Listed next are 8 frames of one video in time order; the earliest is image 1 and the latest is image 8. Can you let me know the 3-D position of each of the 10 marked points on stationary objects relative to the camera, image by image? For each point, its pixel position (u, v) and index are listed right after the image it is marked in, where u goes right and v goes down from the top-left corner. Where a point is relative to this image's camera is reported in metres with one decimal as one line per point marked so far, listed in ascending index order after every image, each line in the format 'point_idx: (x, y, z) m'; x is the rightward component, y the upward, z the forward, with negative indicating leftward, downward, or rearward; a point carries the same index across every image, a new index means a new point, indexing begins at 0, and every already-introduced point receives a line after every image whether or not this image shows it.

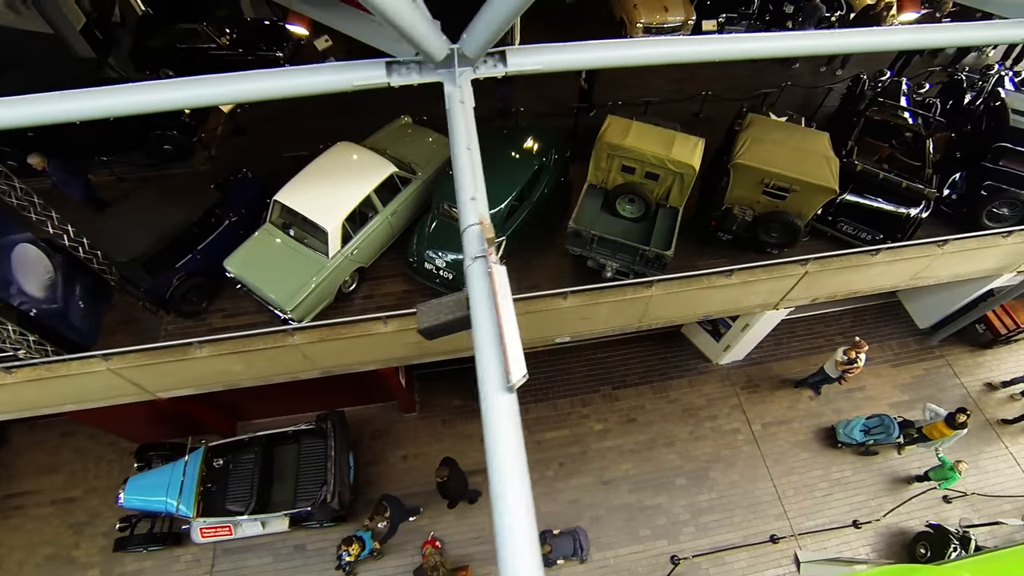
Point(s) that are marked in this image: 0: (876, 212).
0: (+6.5, +1.3, +8.9) m
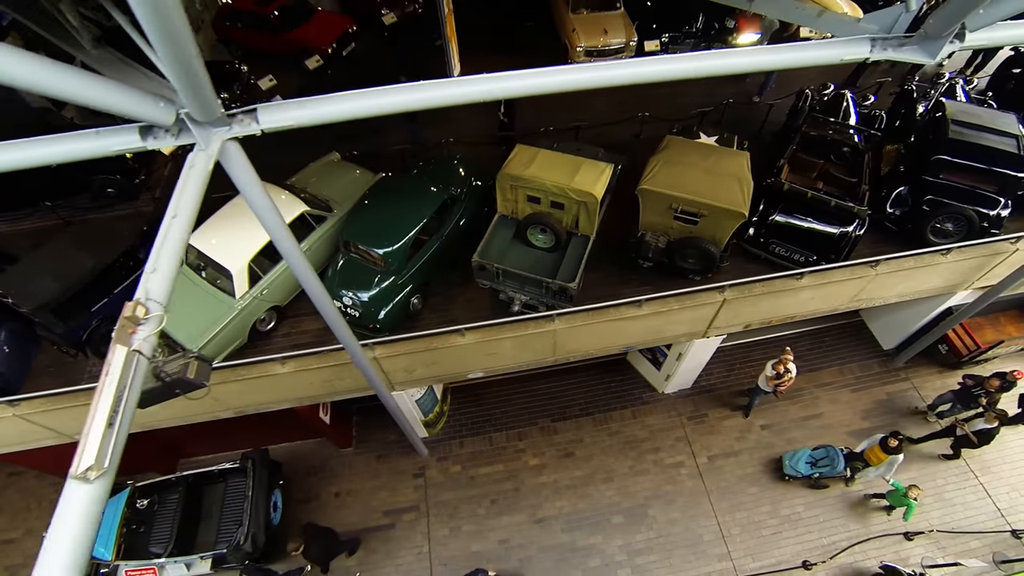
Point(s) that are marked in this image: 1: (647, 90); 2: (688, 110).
0: (+5.0, +0.9, +8.5) m
1: (+3.1, +4.3, +11.3) m
2: (+3.7, +3.8, +10.8) m
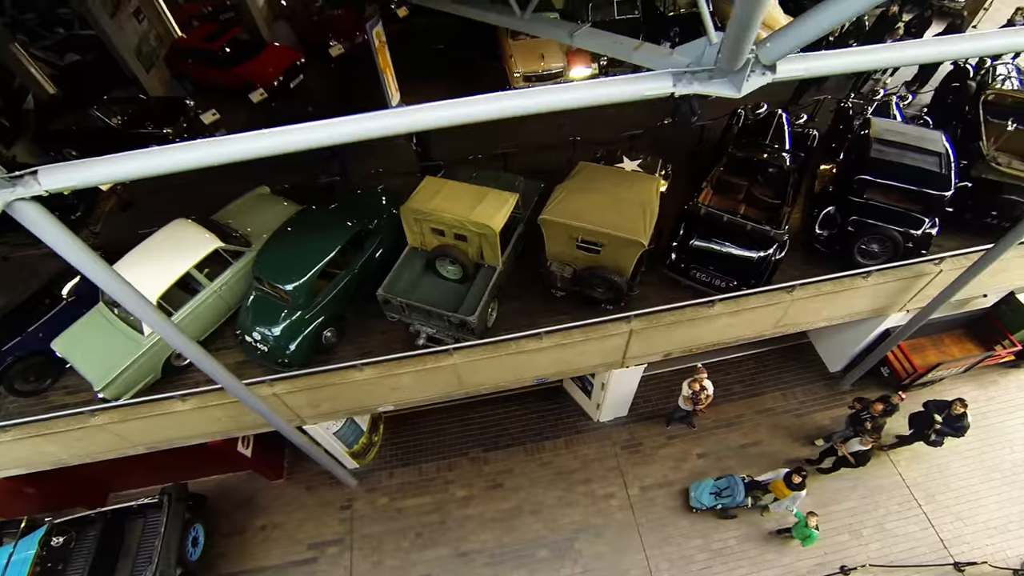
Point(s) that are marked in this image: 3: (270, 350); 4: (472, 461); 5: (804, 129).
0: (+3.5, +0.5, +8.3) m
1: (+1.6, +3.8, +11.2) m
2: (+2.3, +3.3, +10.7) m
3: (-3.9, -1.0, +8.1) m
4: (-0.8, -3.4, +10.0) m
5: (+6.0, +3.3, +10.3) m
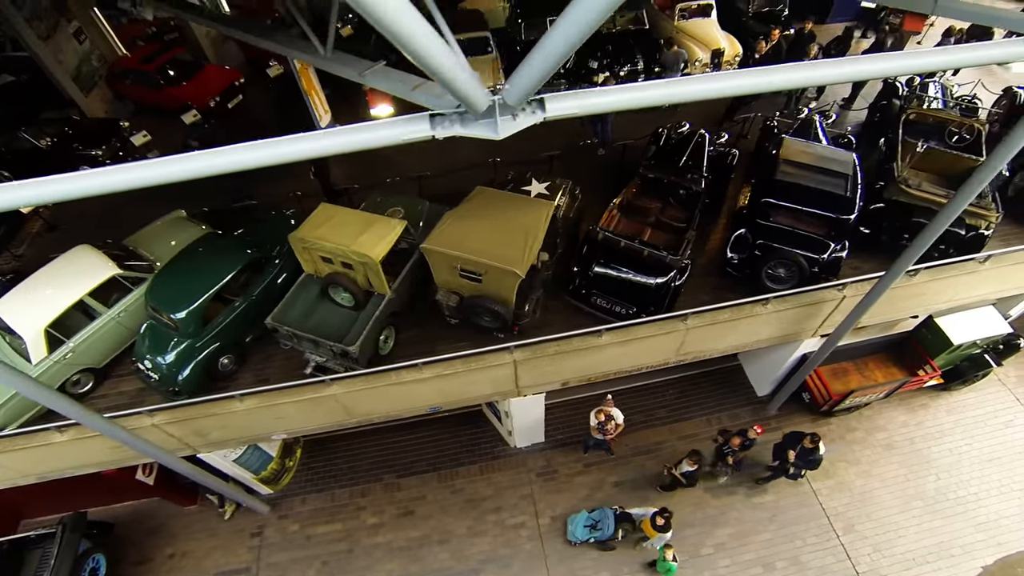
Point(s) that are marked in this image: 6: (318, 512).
0: (+1.8, +0.1, +8.2) m
1: (-0.1, +3.3, +11.1) m
2: (+0.6, +2.8, +10.6) m
3: (-5.6, -1.4, +8.0) m
4: (-2.5, -3.9, +9.8) m
5: (+4.3, +2.9, +10.2) m
6: (-3.7, -4.3, +9.6) m
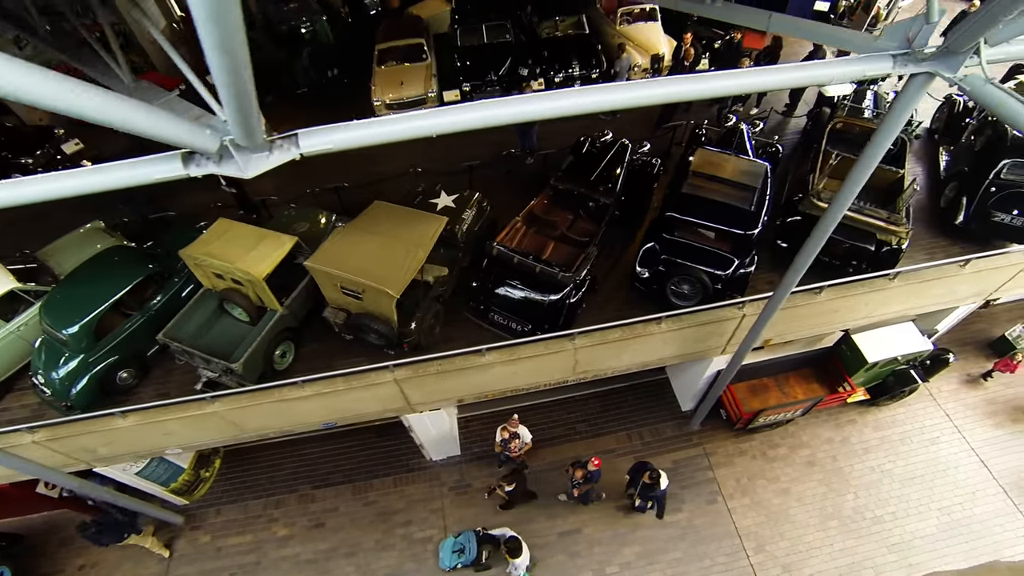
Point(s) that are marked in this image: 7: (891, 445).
0: (+0.1, -0.2, +8.0) m
1: (-1.7, +3.1, +11.0) m
2: (-1.1, +2.6, +10.4) m
3: (-7.3, -1.7, +8.0) m
4: (-4.2, -4.1, +9.8) m
5: (+2.6, +2.6, +9.9) m
6: (-5.4, -4.5, +9.6) m
7: (+7.4, -3.1, +9.9) m
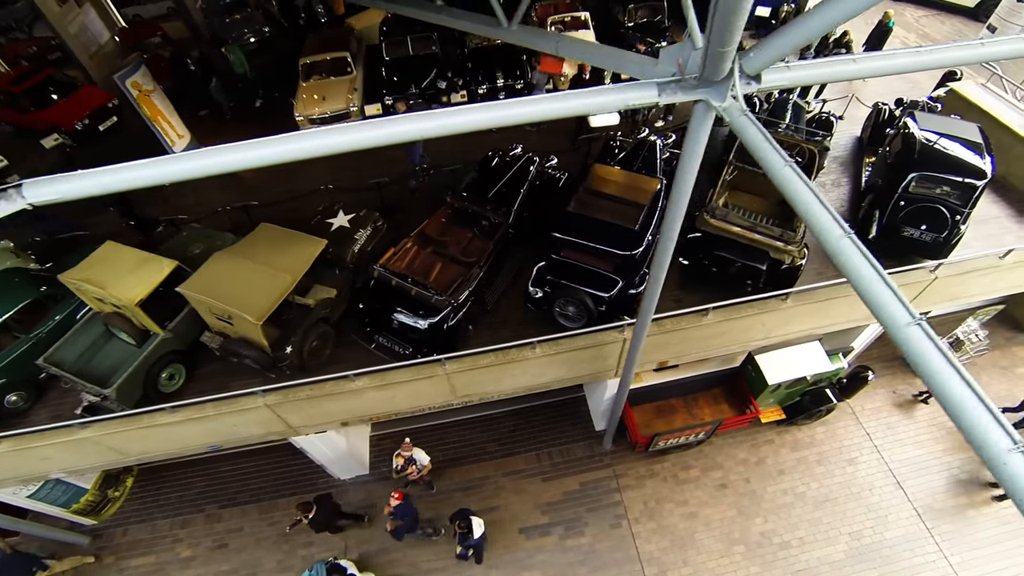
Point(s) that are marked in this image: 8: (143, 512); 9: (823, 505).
0: (-1.8, -0.6, +7.9) m
1: (-3.5, +2.7, +10.9) m
2: (-2.9, +2.2, +10.3) m
3: (-9.2, -2.1, +8.0) m
4: (-5.9, -4.5, +9.8) m
5: (+0.8, +2.3, +9.8) m
6: (-7.2, -4.9, +9.6) m
7: (+5.7, -3.4, +9.6) m
8: (-7.3, -4.4, +9.9) m
9: (+5.7, -4.0, +9.2) m
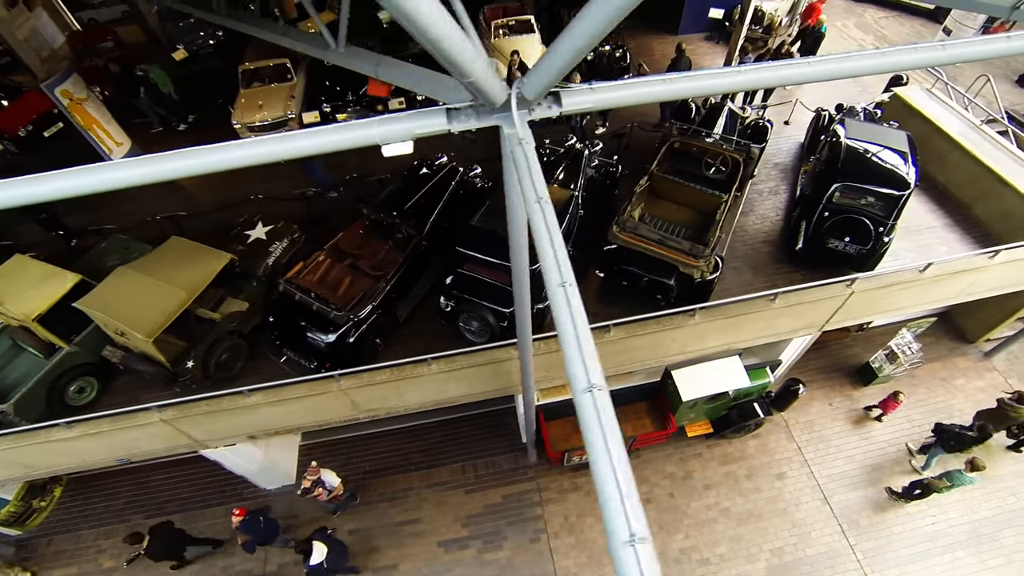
0: (-3.2, -0.8, +7.8) m
1: (-5.0, +2.5, +10.8) m
2: (-4.3, +2.0, +10.2) m
3: (-10.6, -2.3, +8.0) m
4: (-7.4, -4.7, +9.8) m
5: (-0.6, +2.1, +9.6) m
6: (-8.6, -5.1, +9.6) m
7: (+4.2, -3.6, +9.5) m
8: (-8.7, -4.6, +10.0) m
9: (+4.2, -4.2, +9.1) m
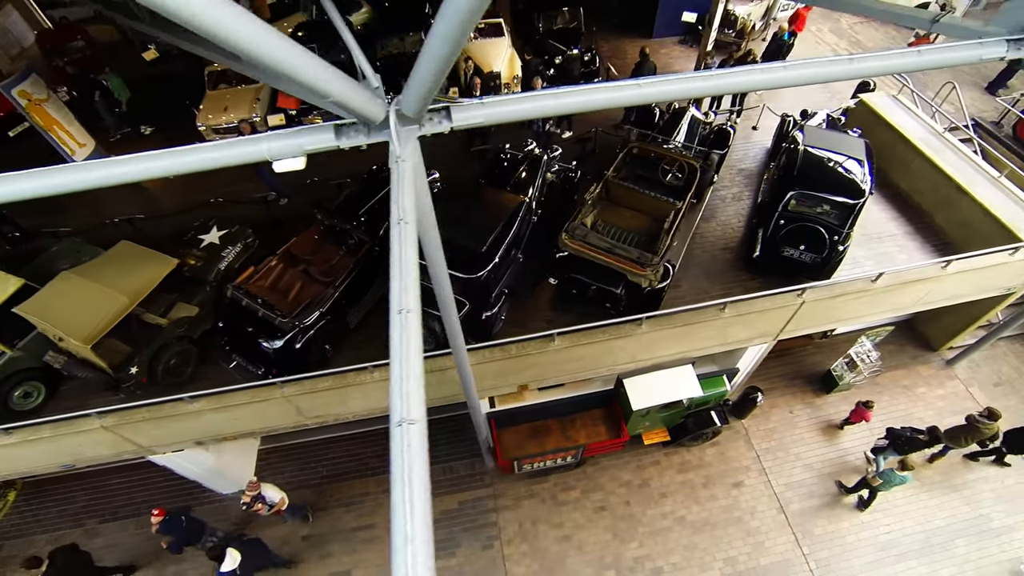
0: (-4.0, -0.9, +7.7) m
1: (-5.8, +2.5, +10.7) m
2: (-5.1, +2.0, +10.2) m
3: (-11.4, -2.3, +8.0) m
4: (-8.2, -4.7, +9.7) m
5: (-1.4, +2.0, +9.6) m
6: (-9.5, -5.1, +9.6) m
7: (+3.4, -3.8, +9.5) m
8: (-9.6, -4.7, +9.9) m
9: (+3.4, -4.3, +9.0) m
